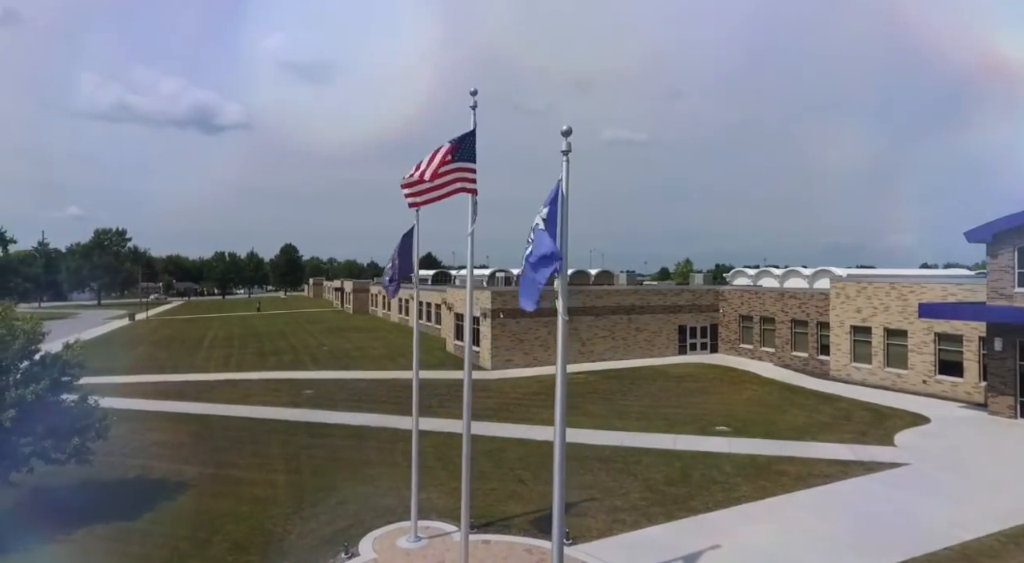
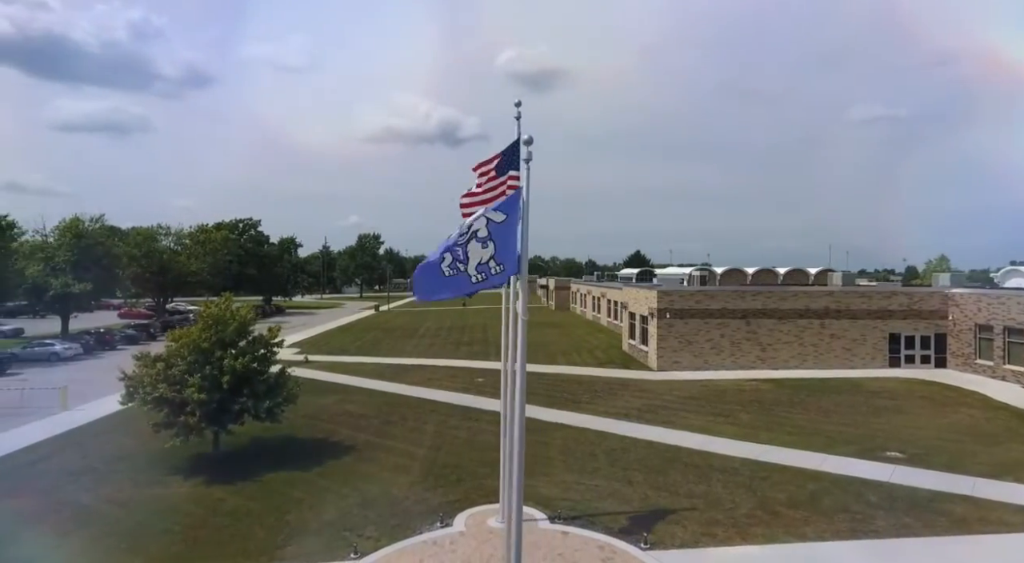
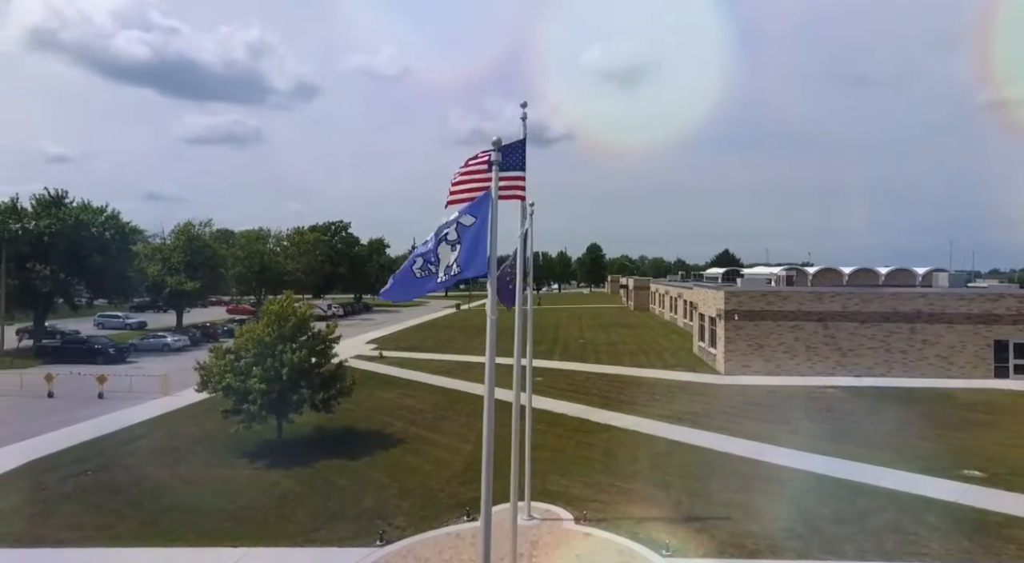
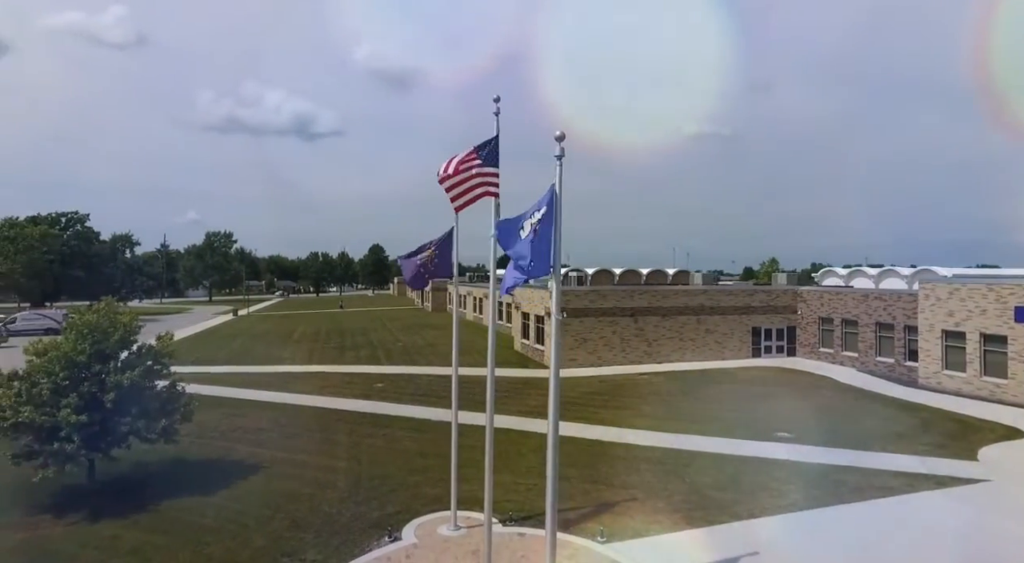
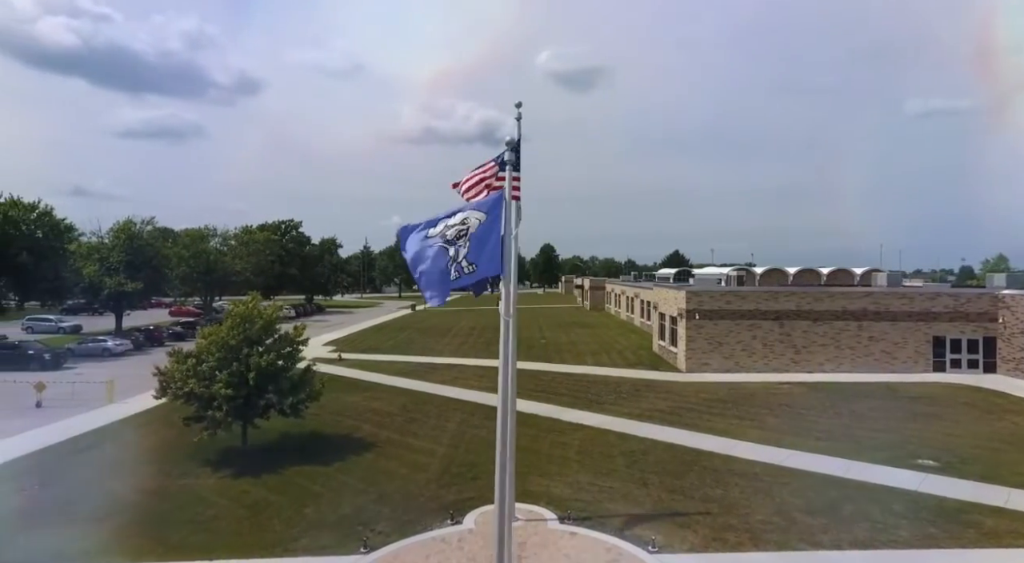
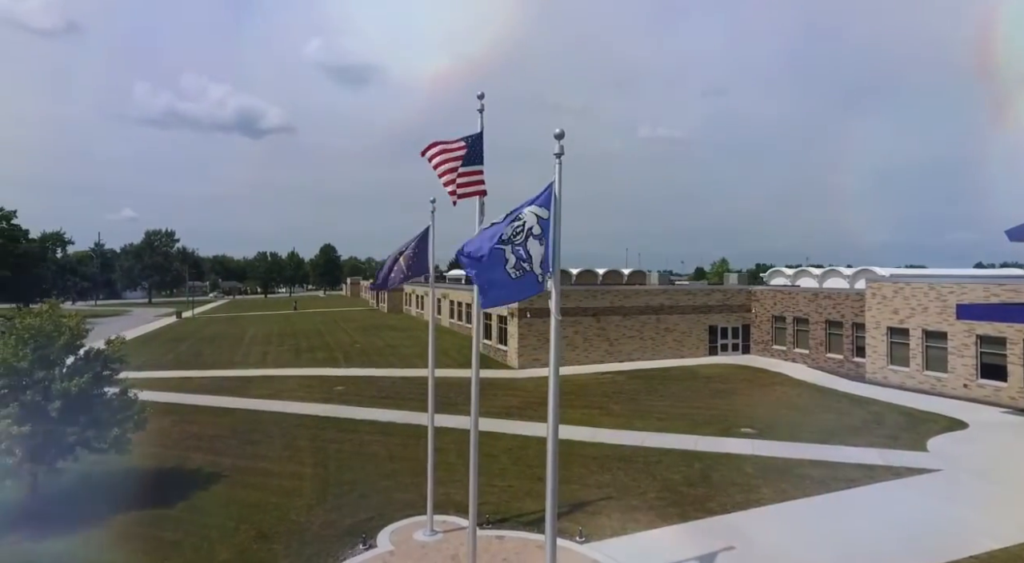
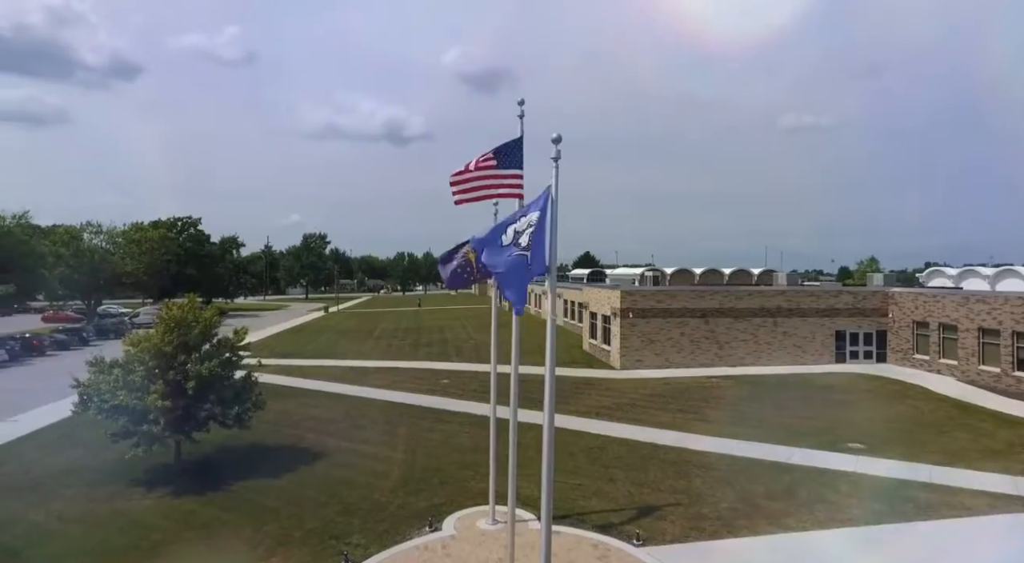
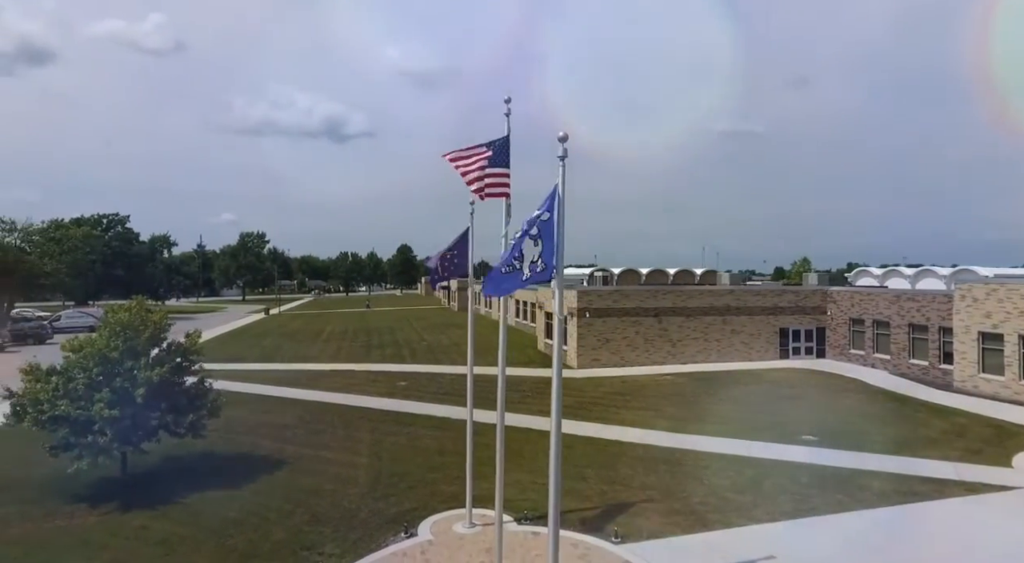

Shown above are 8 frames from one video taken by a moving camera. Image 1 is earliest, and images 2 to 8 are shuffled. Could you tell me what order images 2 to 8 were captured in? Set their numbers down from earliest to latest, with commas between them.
6, 4, 8, 7, 2, 5, 3
